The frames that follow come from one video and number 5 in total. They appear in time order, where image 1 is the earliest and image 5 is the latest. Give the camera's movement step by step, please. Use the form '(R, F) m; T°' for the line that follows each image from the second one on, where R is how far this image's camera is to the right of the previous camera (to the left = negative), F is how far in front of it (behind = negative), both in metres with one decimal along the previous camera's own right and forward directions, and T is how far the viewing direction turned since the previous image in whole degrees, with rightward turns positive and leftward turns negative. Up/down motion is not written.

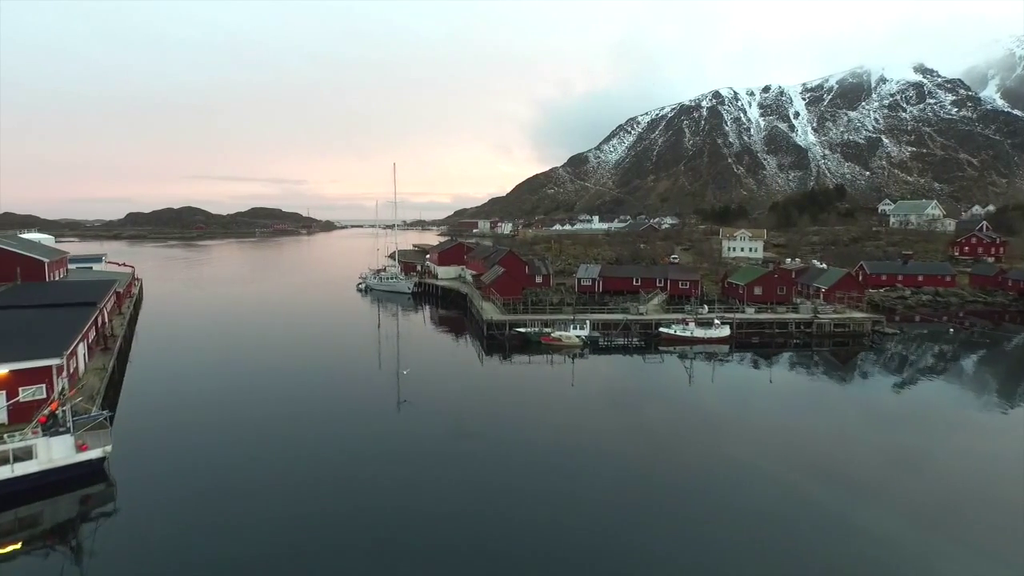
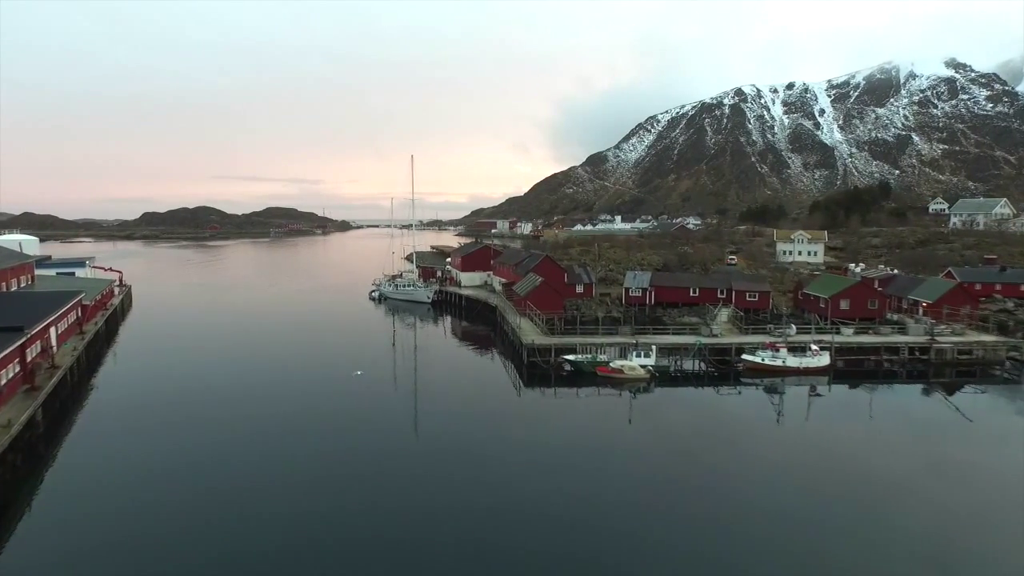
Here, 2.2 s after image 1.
(-1.2, +5.3) m; -2°
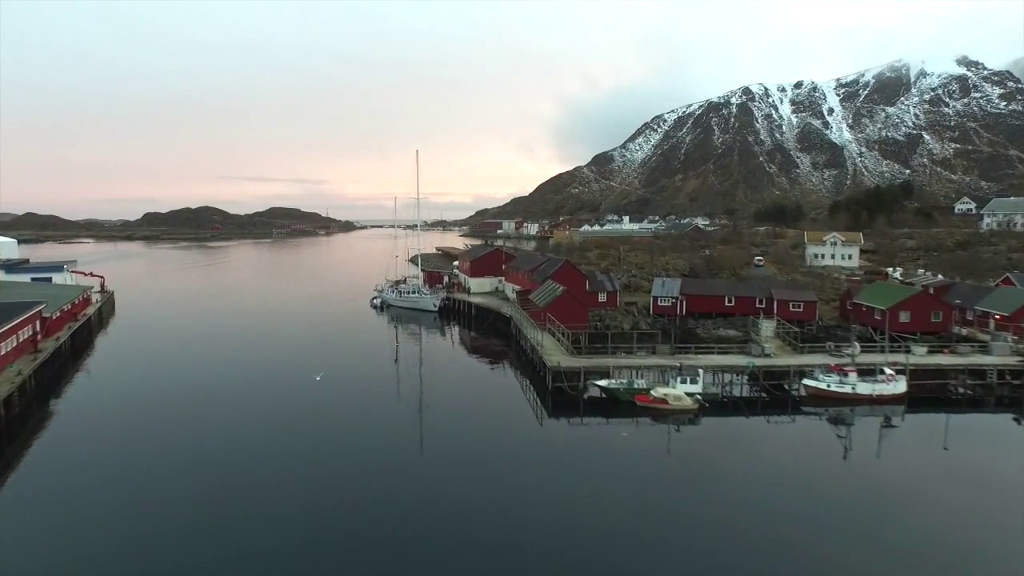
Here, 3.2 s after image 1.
(-0.6, +3.2) m; 0°
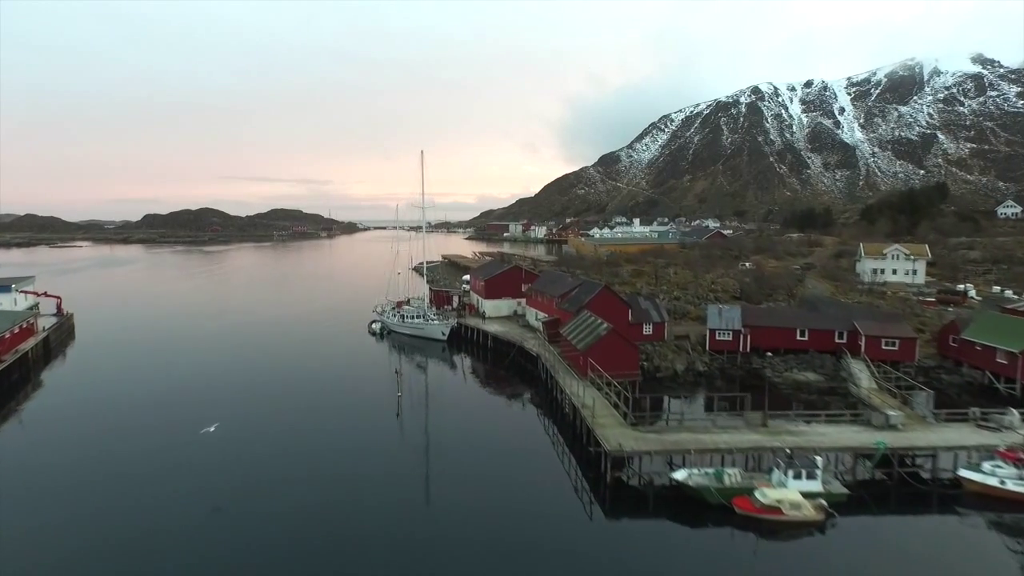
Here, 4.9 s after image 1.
(-1.0, +5.4) m; 0°
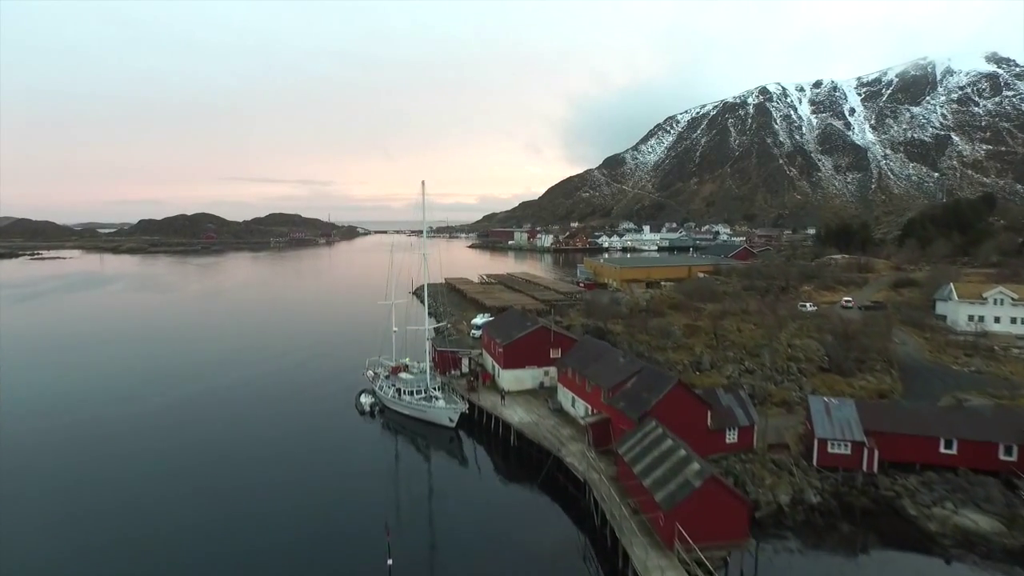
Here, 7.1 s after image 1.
(-1.1, +7.0) m; 0°
